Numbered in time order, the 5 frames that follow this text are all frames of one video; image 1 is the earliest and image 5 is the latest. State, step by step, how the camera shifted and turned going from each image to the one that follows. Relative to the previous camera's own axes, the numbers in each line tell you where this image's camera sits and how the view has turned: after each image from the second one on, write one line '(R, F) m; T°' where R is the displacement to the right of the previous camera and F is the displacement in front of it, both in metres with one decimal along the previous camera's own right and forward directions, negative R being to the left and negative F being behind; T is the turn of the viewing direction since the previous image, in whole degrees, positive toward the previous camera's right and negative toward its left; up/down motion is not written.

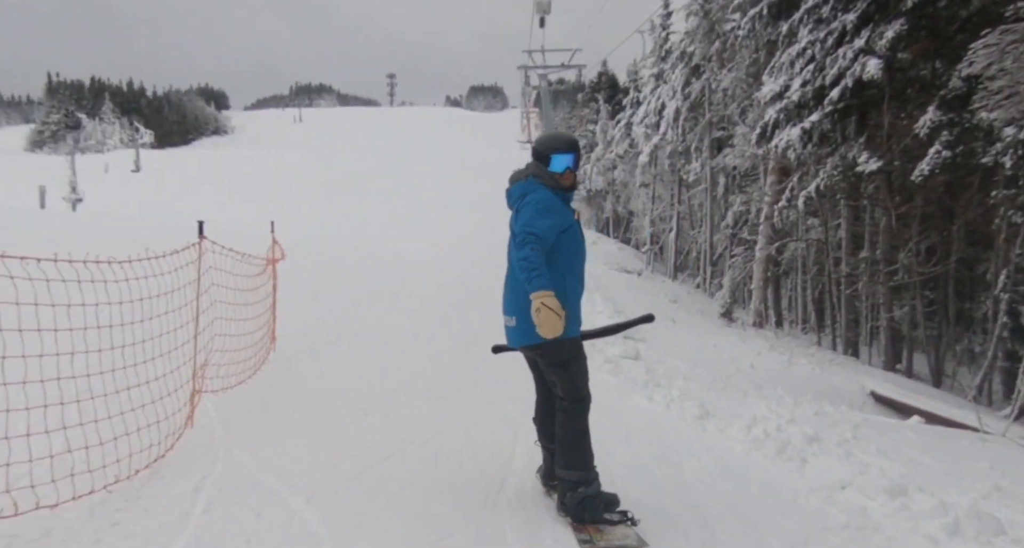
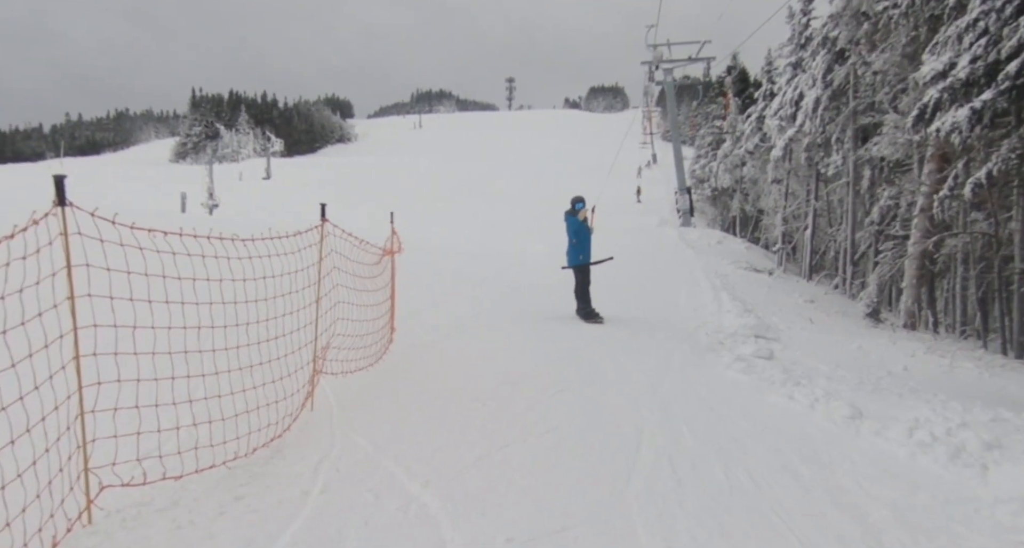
(0.0, +0.2) m; -10°
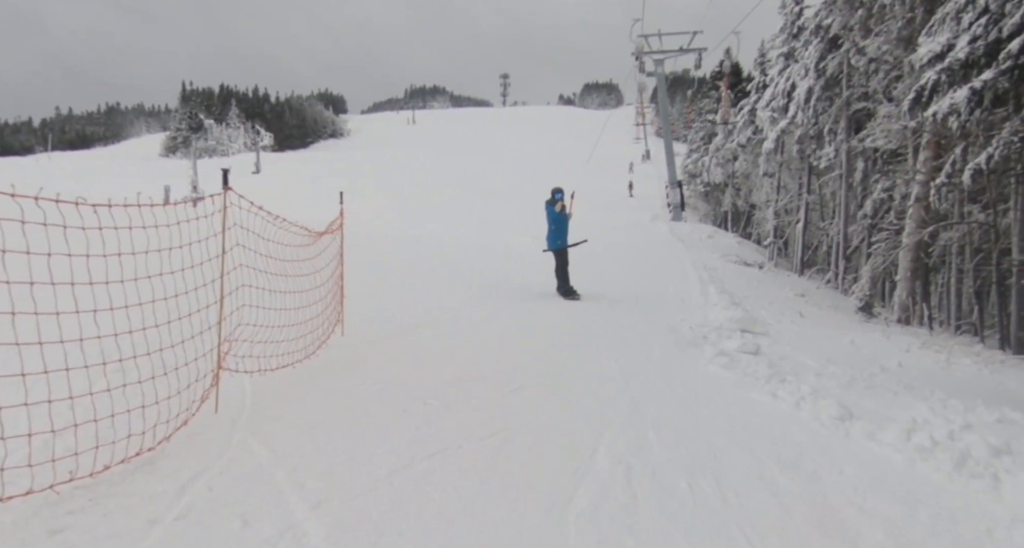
(+0.3, +0.6) m; +1°
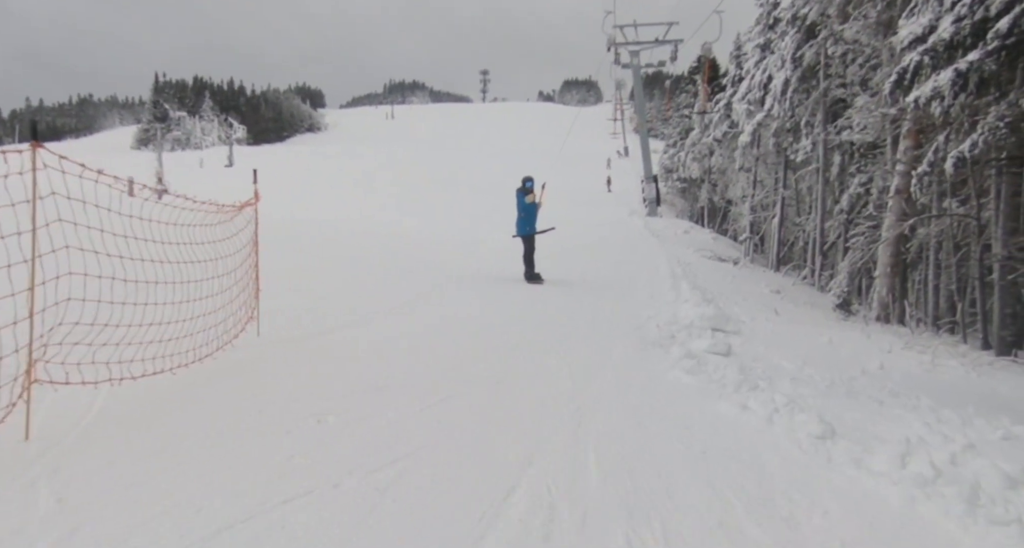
(+0.3, +0.8) m; +2°
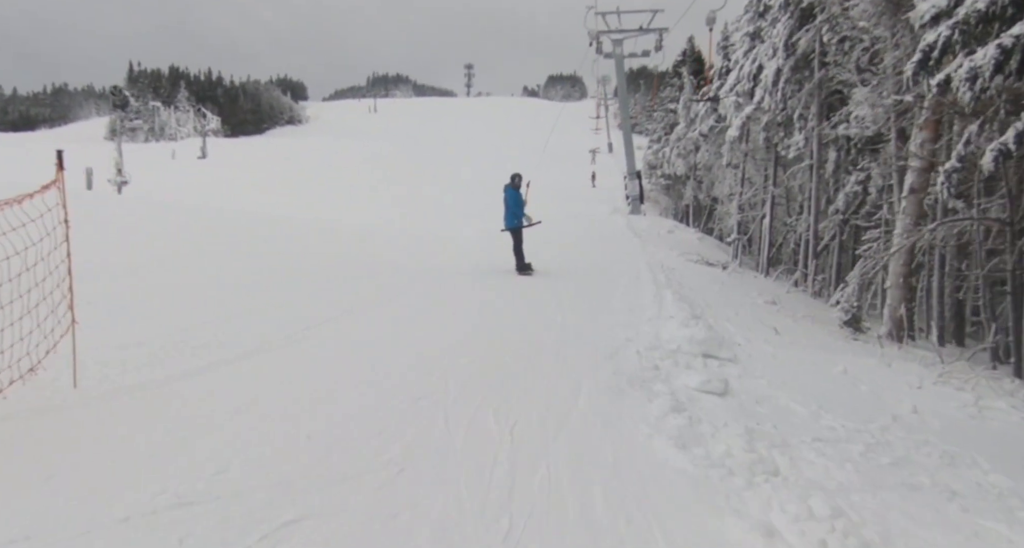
(+0.4, +1.6) m; +1°
